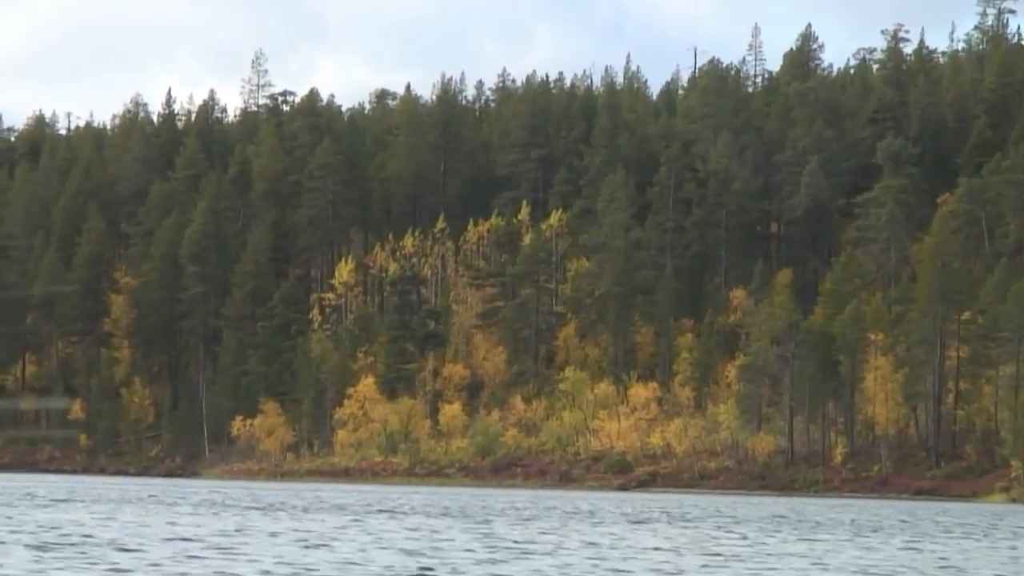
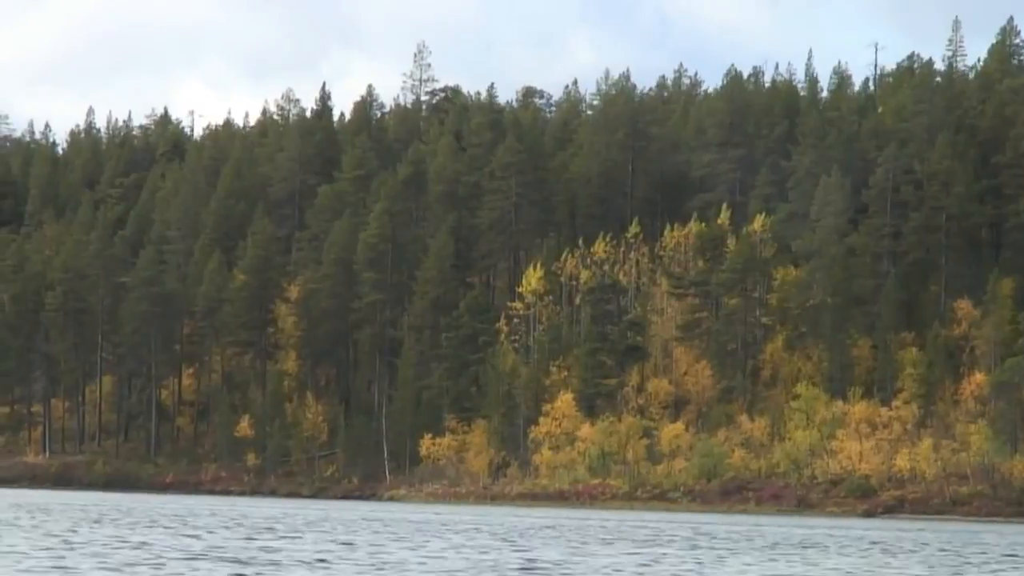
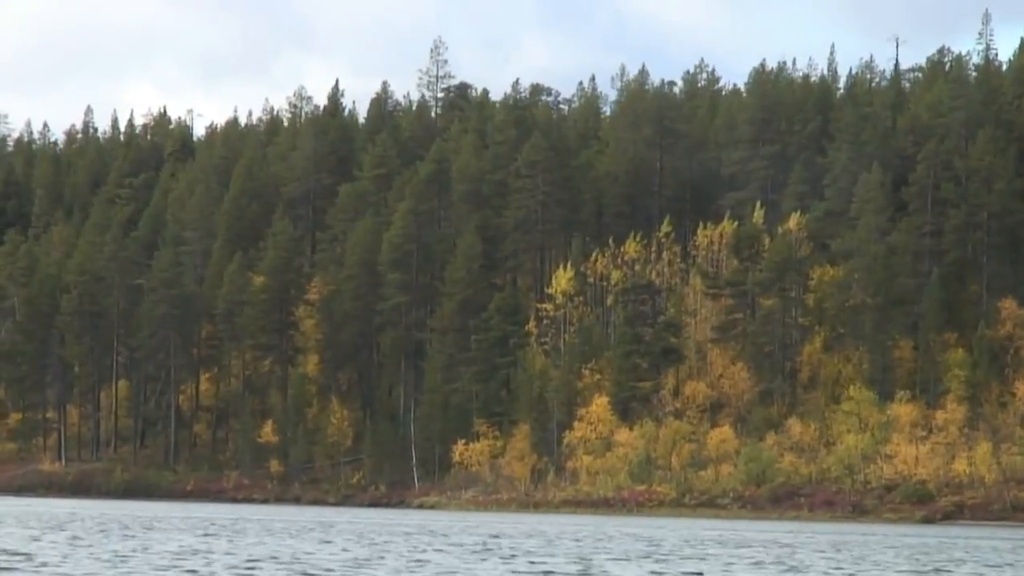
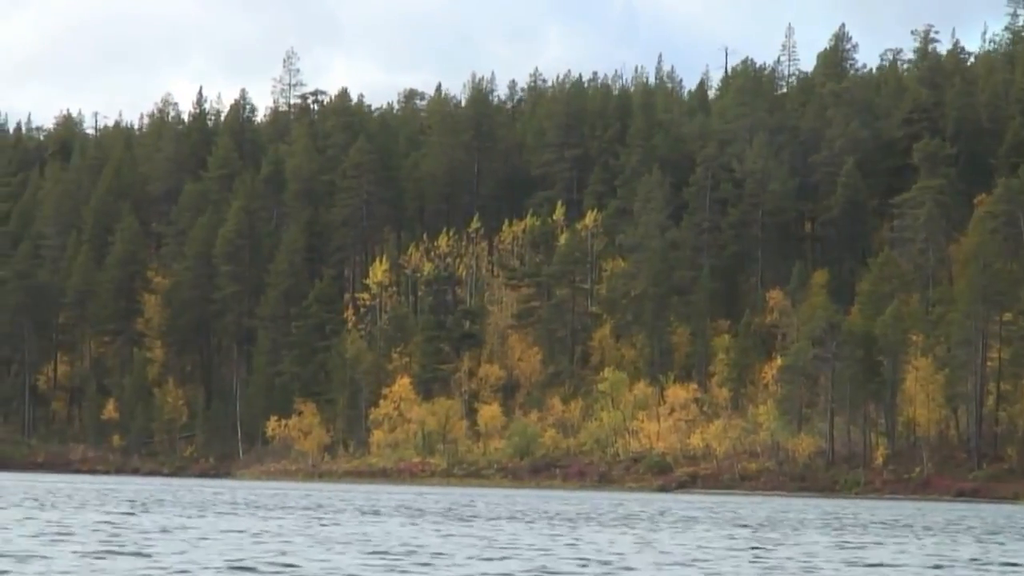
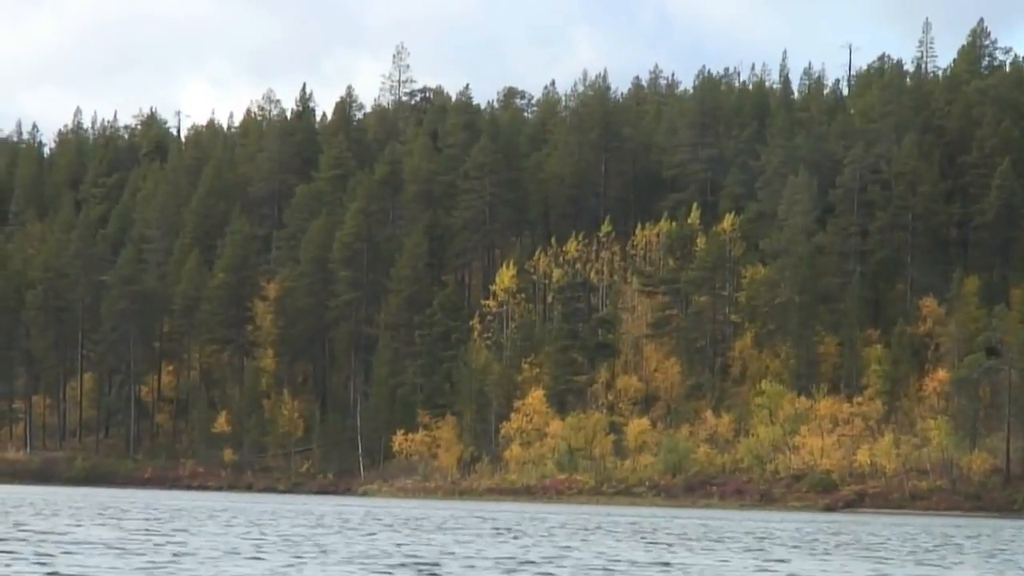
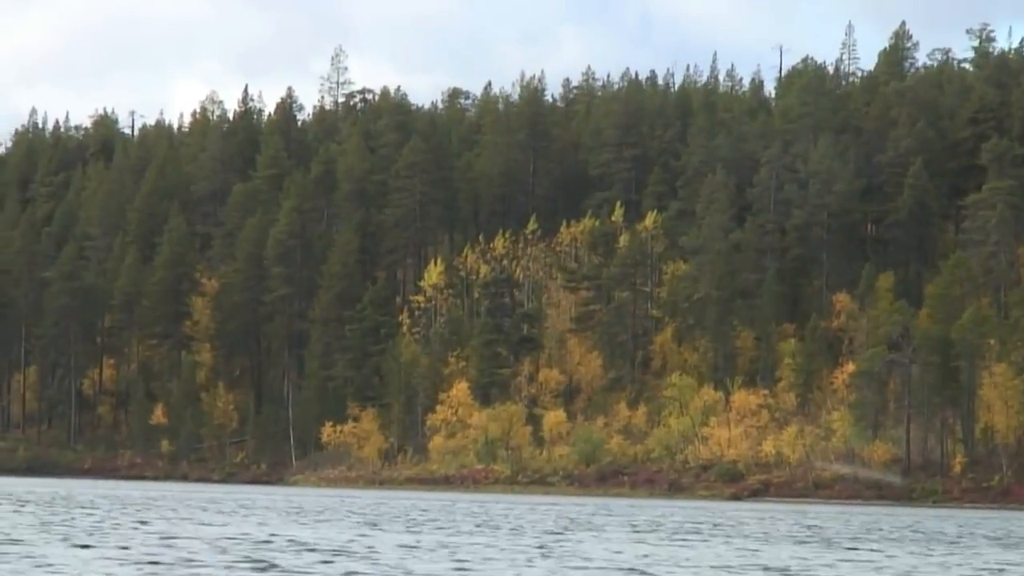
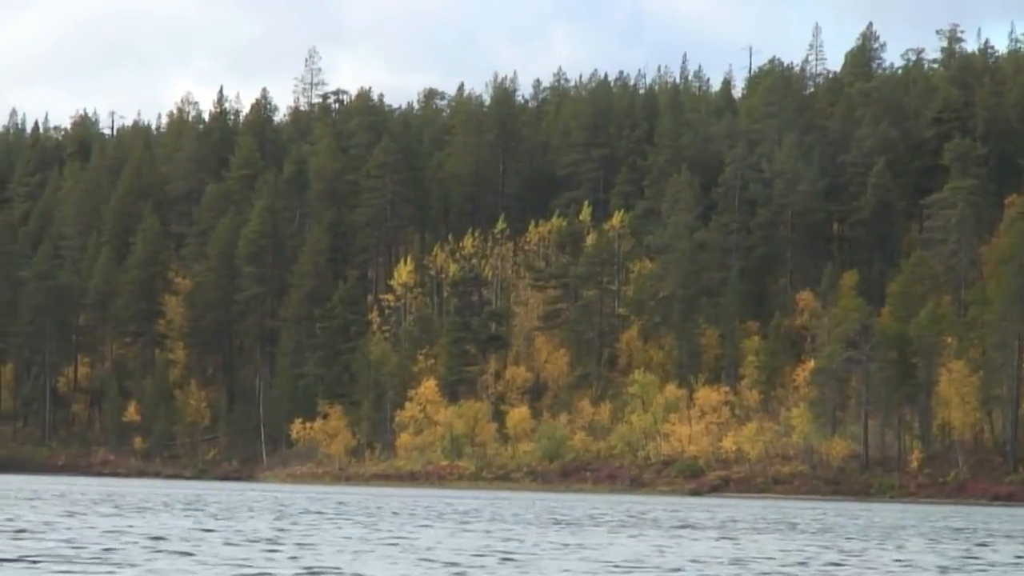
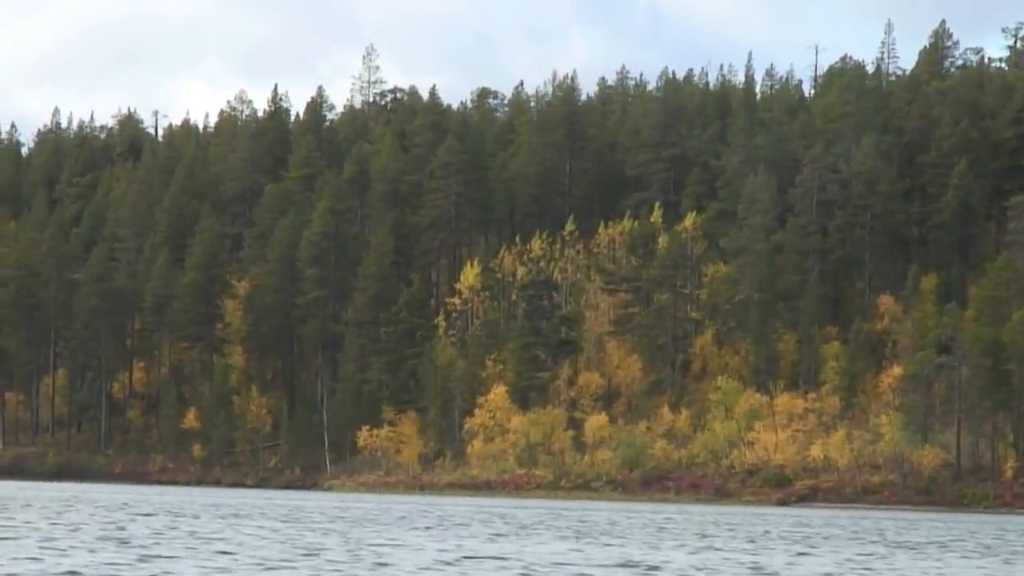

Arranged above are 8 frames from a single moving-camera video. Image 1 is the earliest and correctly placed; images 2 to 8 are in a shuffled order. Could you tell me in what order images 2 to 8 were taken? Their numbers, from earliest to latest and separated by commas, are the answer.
4, 7, 6, 8, 5, 2, 3
